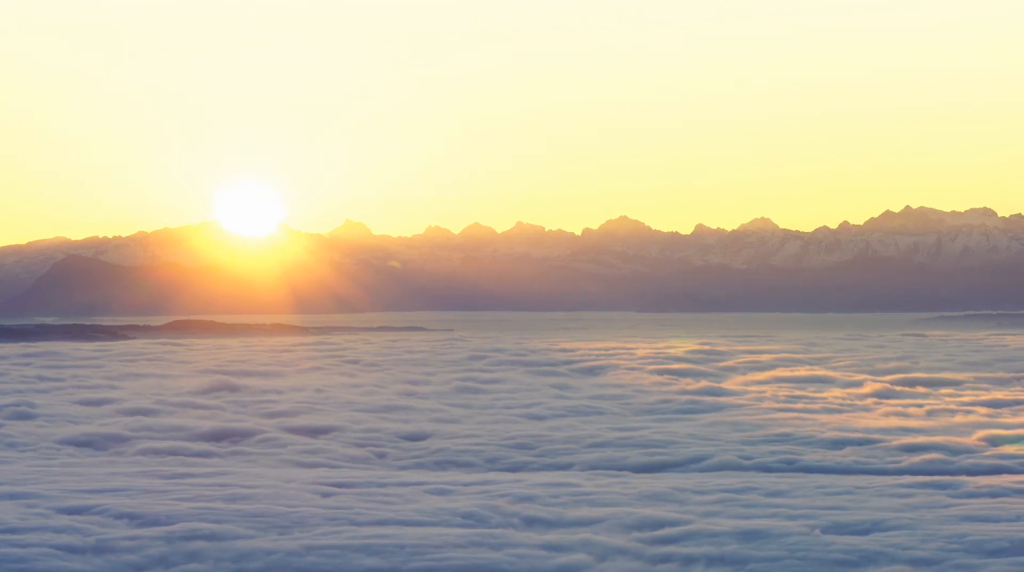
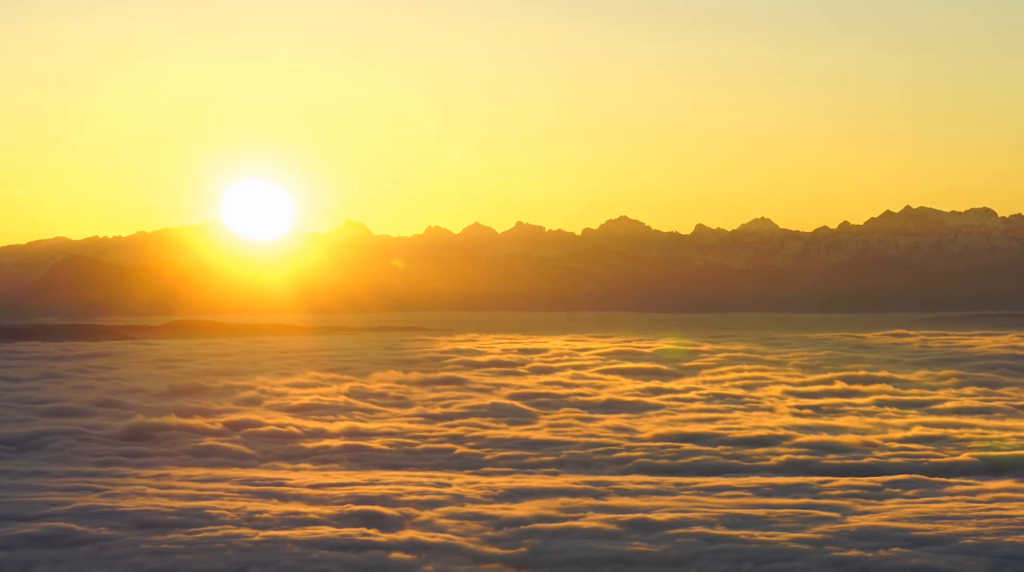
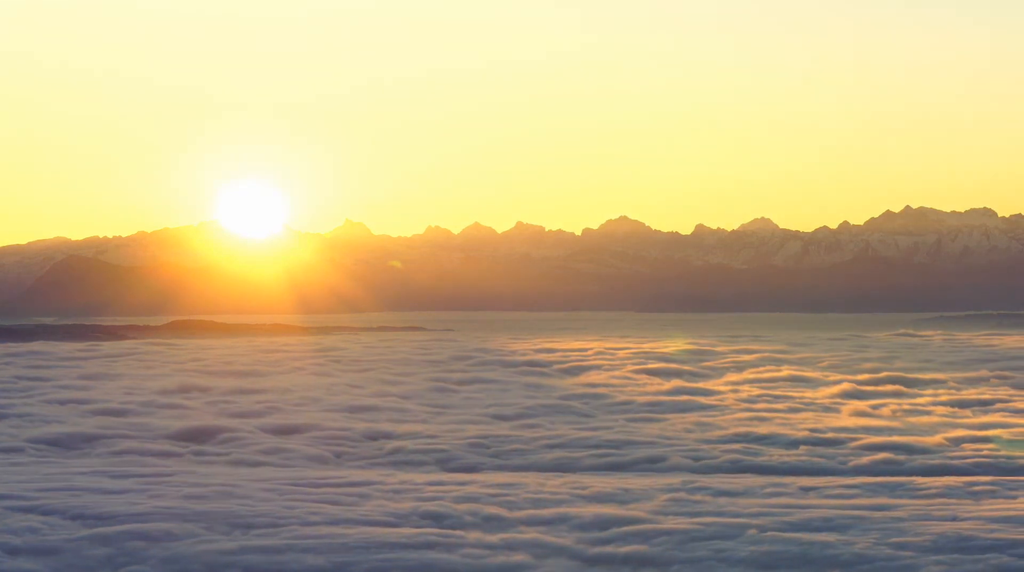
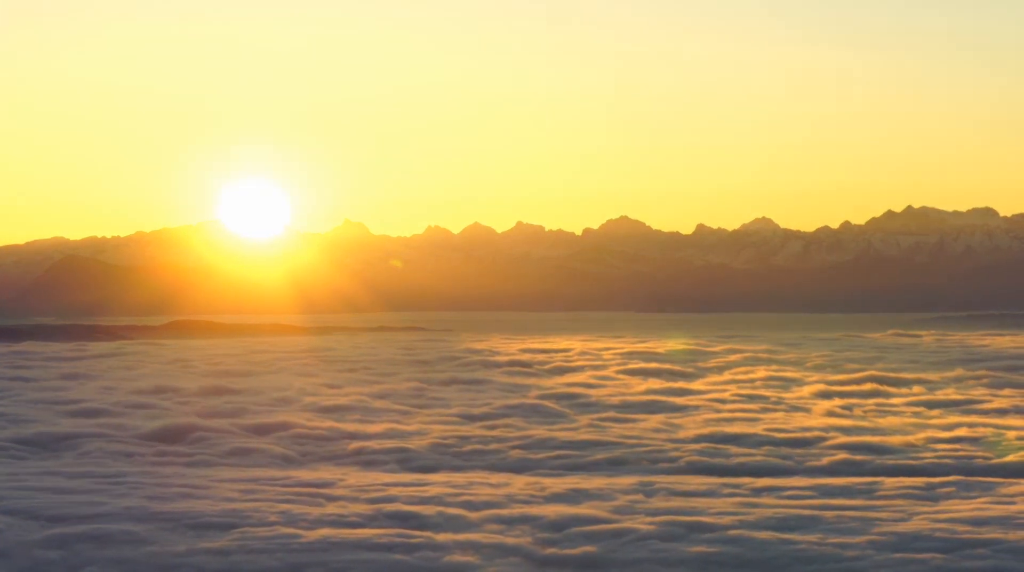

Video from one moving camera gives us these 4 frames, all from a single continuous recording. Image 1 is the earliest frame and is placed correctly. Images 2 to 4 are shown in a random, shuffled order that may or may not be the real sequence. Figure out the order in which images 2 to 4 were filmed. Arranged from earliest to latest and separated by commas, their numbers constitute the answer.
3, 4, 2
